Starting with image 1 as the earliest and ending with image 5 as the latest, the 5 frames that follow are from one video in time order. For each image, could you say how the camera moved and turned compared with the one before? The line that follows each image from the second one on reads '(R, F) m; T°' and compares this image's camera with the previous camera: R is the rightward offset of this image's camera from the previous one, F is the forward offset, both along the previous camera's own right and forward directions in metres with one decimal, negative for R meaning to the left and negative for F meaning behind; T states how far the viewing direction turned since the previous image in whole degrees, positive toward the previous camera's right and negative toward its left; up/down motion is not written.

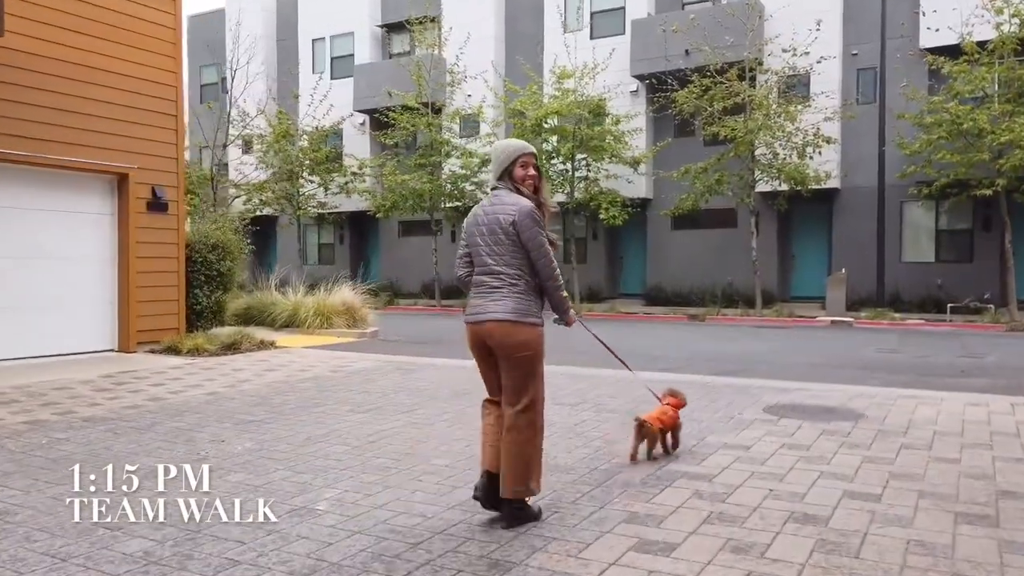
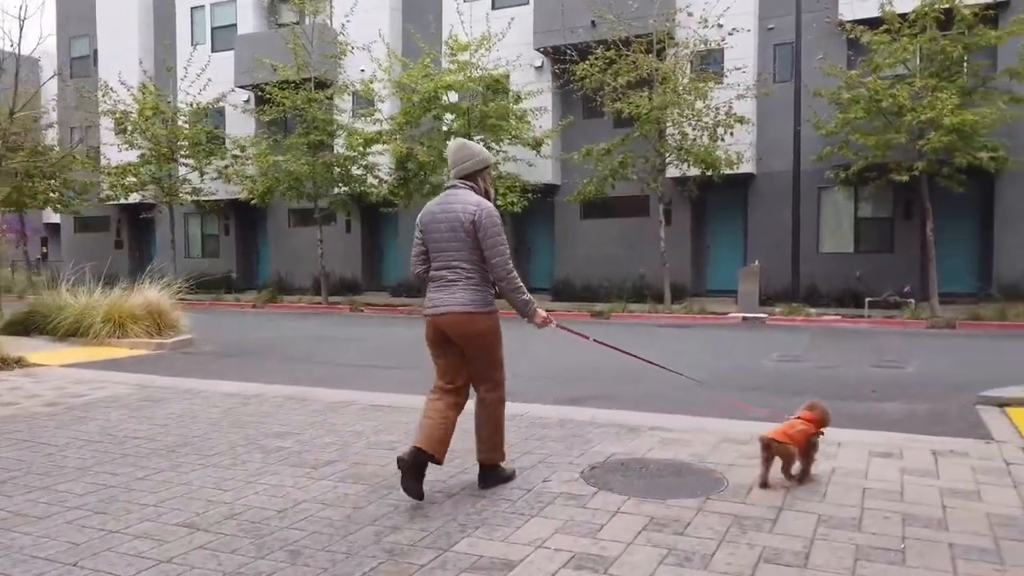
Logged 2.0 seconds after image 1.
(+1.4, +2.1) m; +4°
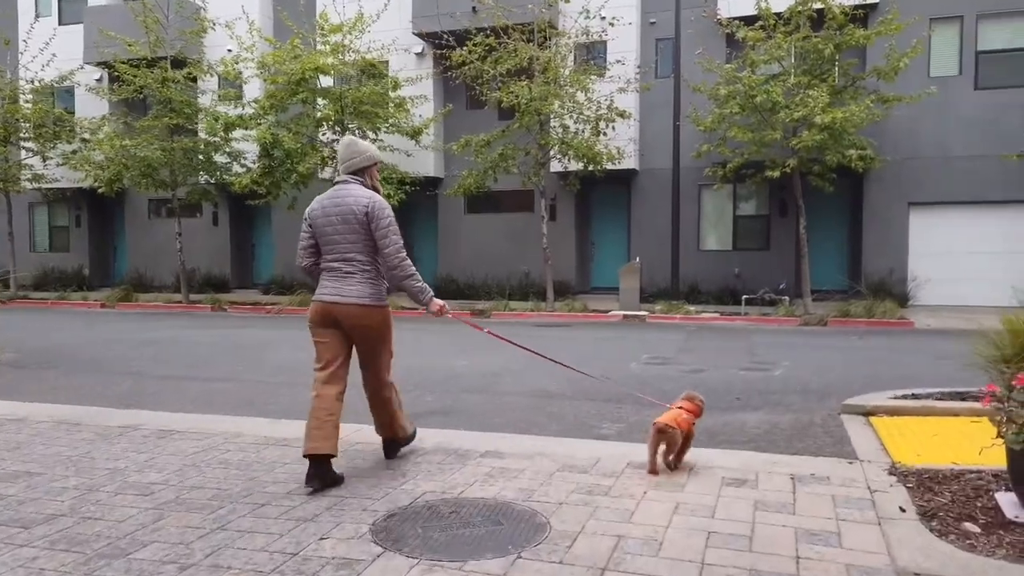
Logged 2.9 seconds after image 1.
(+0.6, +0.8) m; +8°
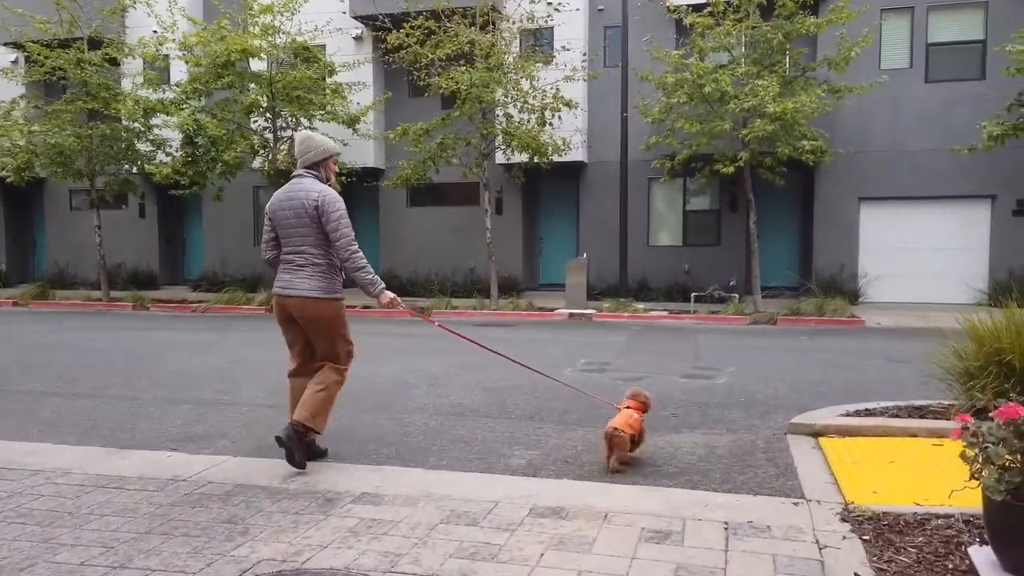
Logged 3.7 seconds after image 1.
(+0.4, +0.8) m; +3°
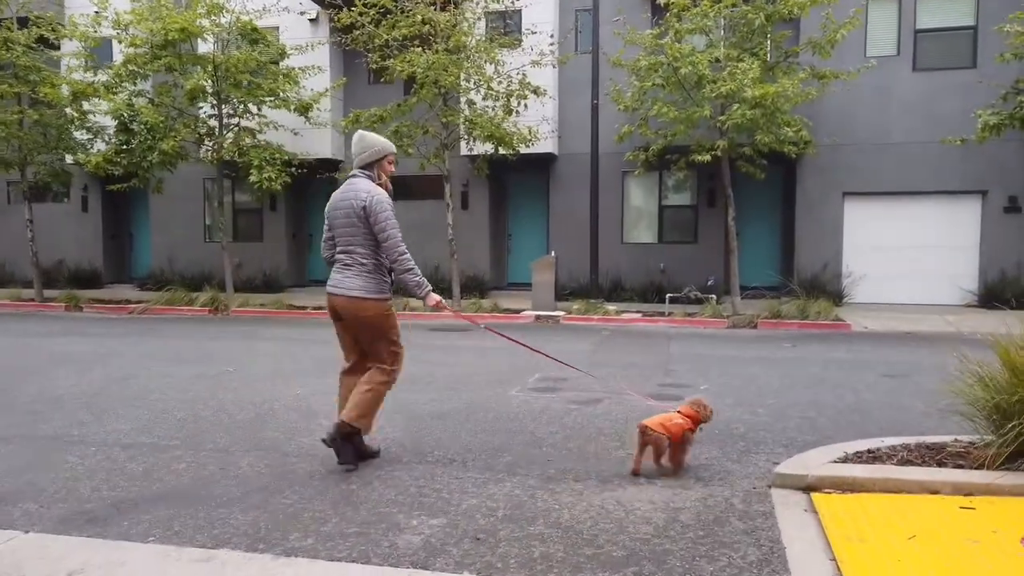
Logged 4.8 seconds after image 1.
(+0.4, +1.1) m; +1°
